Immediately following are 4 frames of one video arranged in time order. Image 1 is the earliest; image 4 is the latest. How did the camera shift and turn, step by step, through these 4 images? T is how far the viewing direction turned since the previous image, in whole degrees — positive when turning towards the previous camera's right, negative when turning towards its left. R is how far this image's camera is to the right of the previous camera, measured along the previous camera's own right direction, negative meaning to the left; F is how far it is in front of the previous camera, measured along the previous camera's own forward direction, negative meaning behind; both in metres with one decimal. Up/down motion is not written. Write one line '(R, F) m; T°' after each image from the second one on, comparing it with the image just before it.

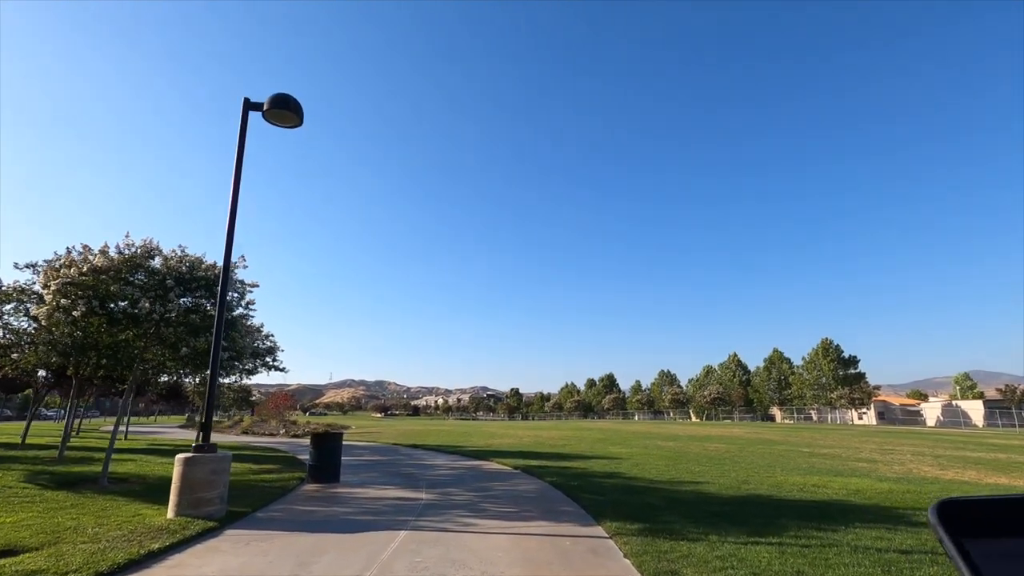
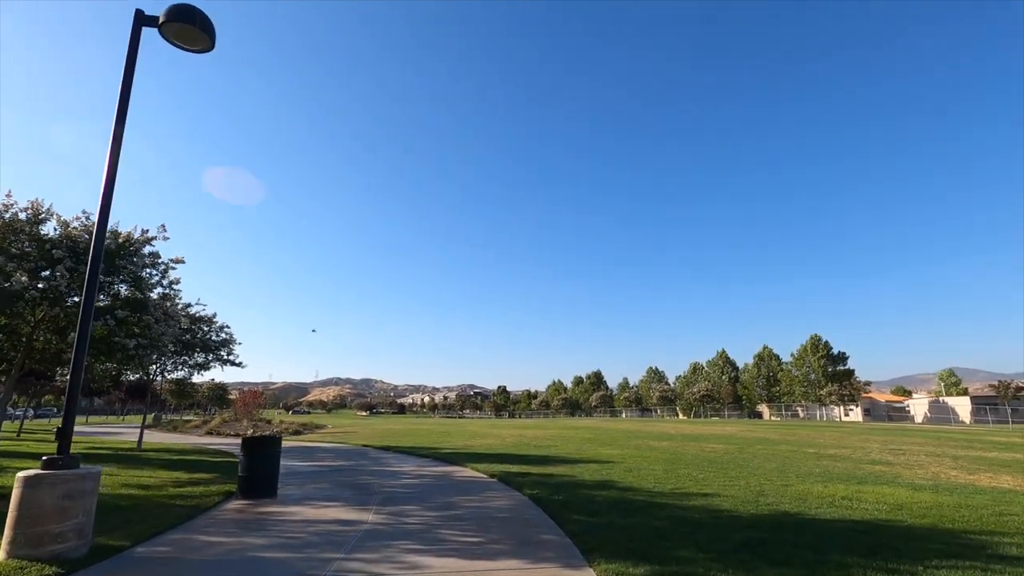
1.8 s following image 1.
(+0.3, +2.1) m; +1°
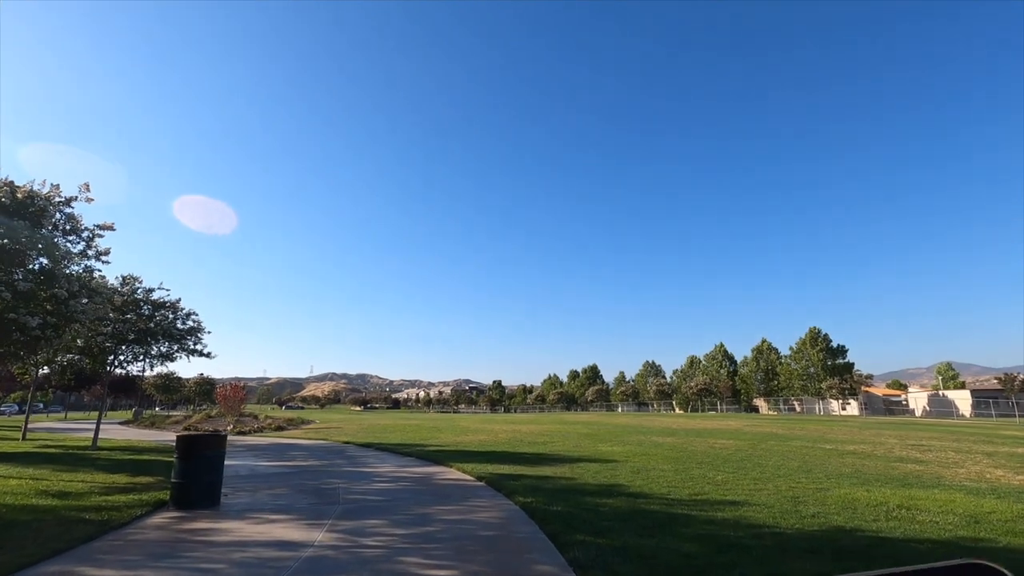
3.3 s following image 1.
(+0.1, +1.7) m; 0°
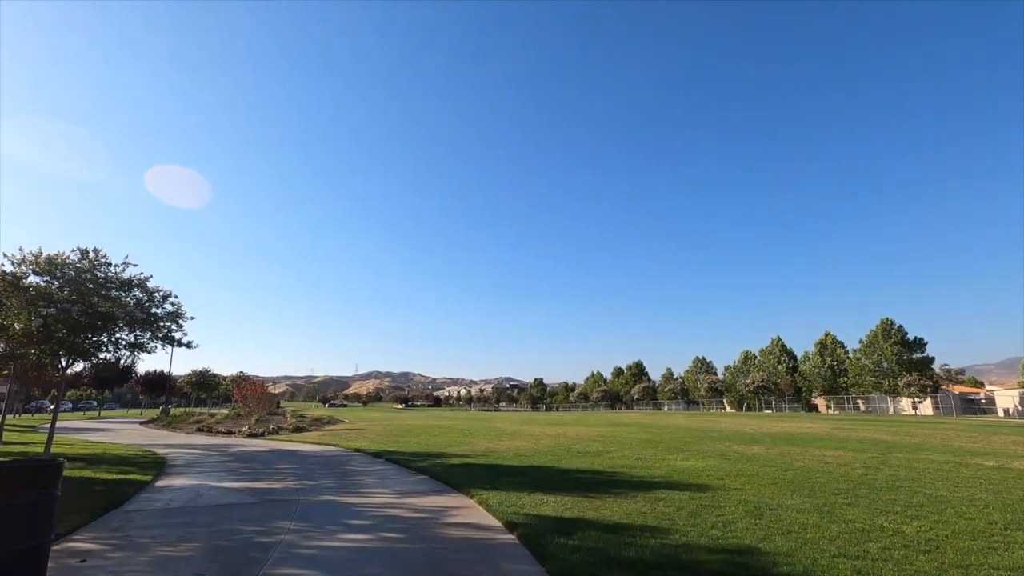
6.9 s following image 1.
(-0.1, +4.3) m; -4°
